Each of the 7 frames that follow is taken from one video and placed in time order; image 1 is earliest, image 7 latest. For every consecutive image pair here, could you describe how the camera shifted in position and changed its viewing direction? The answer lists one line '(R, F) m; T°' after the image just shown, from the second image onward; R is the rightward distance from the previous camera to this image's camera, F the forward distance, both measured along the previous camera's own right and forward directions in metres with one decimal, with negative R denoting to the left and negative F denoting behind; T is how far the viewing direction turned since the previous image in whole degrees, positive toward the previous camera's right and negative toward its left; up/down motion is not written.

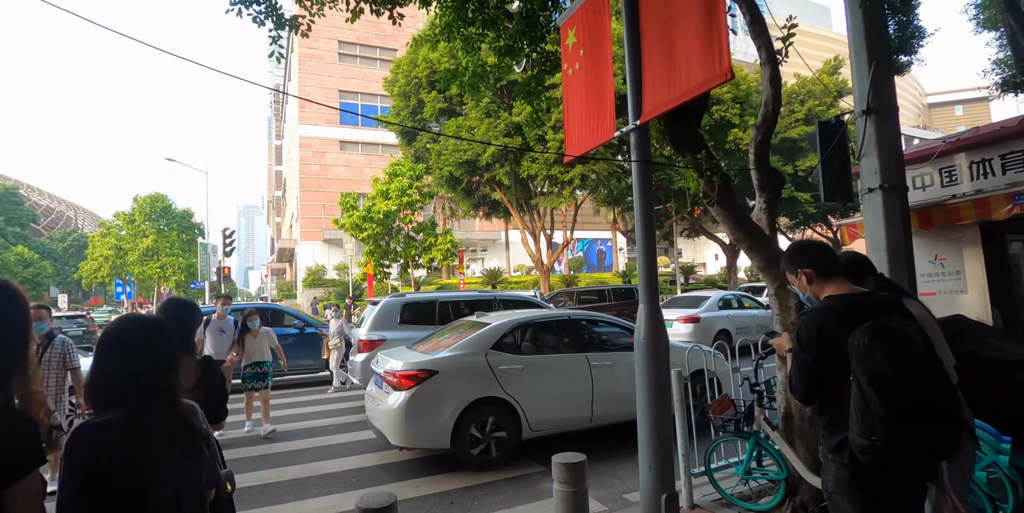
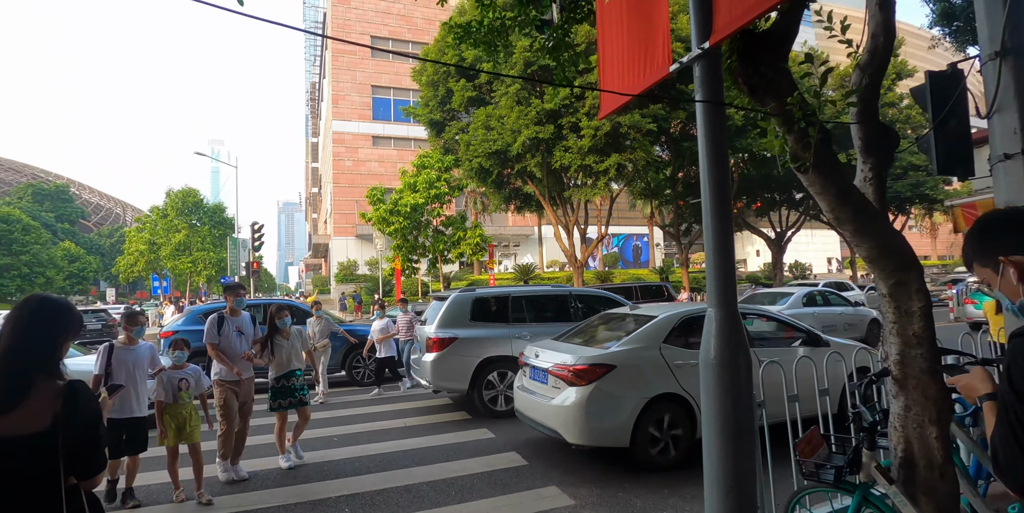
(+0.1, +0.9) m; -4°
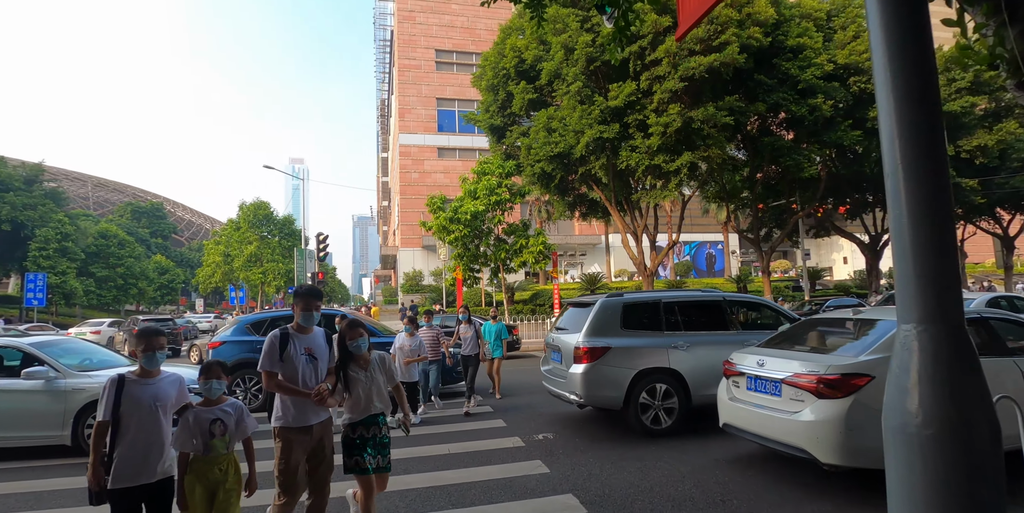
(+0.1, +0.9) m; -7°
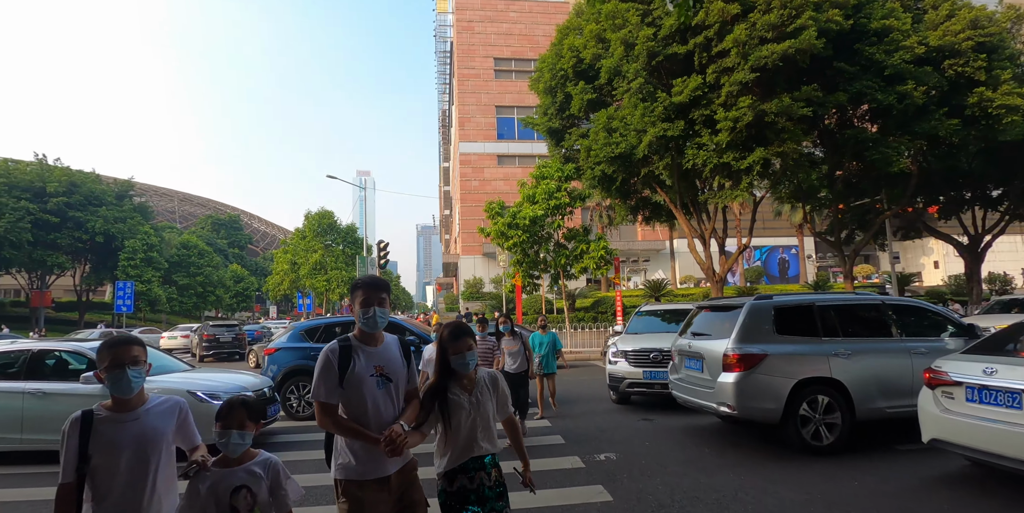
(0.0, +0.5) m; -6°
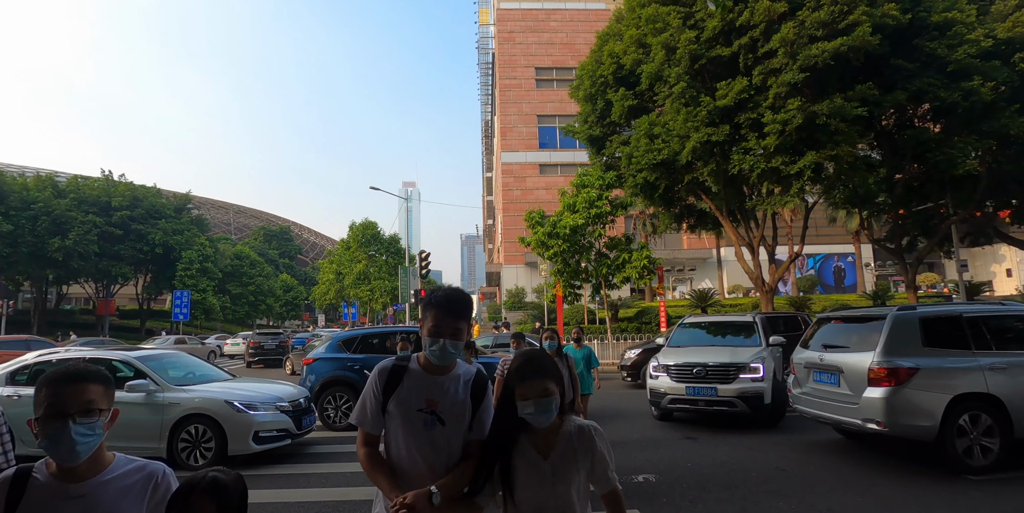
(+0.1, +0.2) m; -5°
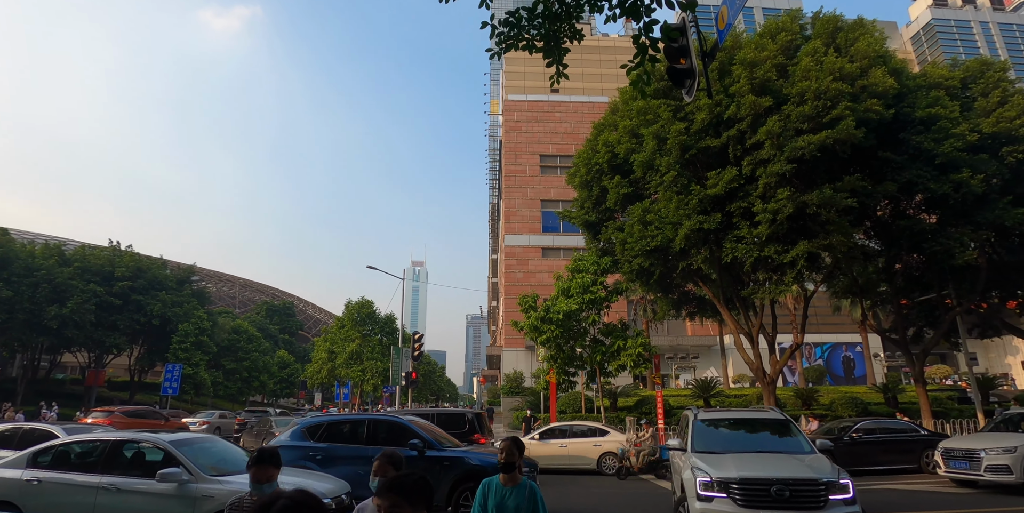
(+0.4, +0.1) m; -1°
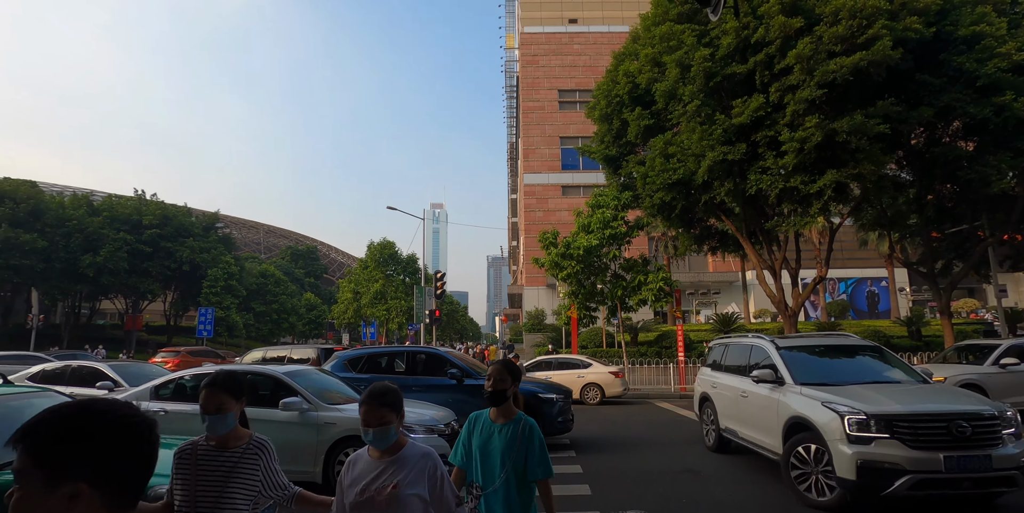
(0.0, 0.0) m; -2°
